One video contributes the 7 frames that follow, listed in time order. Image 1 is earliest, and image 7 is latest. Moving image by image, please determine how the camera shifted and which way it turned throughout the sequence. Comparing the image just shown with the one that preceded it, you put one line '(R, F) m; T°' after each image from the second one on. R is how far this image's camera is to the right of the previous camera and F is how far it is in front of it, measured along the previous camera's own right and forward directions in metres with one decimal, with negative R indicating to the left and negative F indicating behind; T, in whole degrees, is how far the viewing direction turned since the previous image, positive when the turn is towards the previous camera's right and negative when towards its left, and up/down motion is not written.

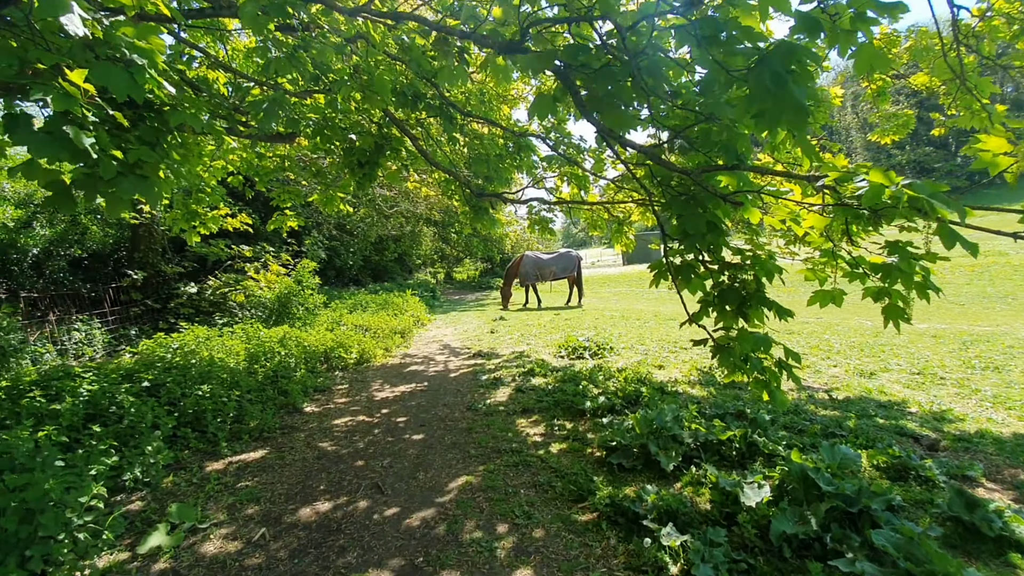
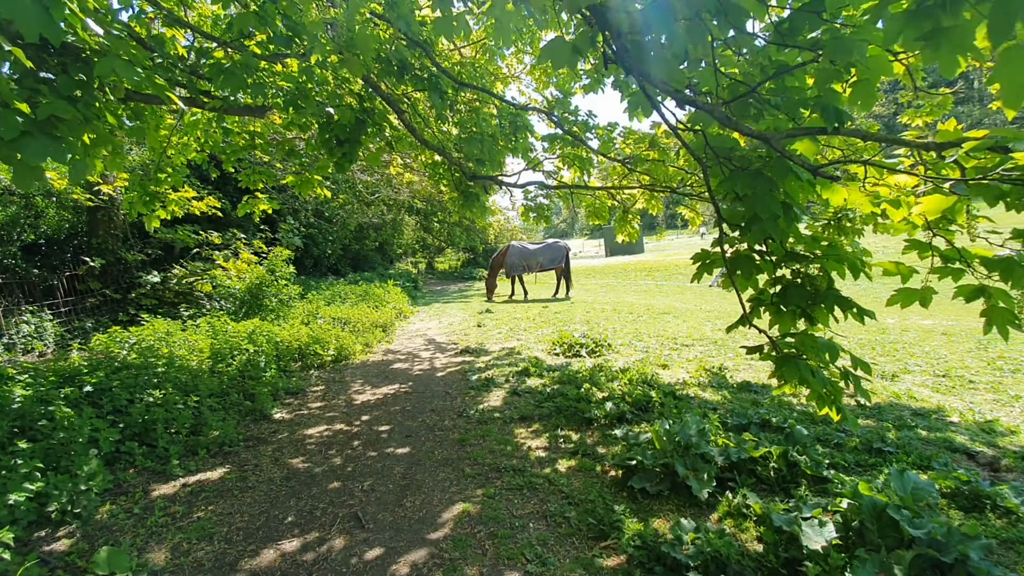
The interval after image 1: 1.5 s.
(-0.1, +0.5) m; +2°
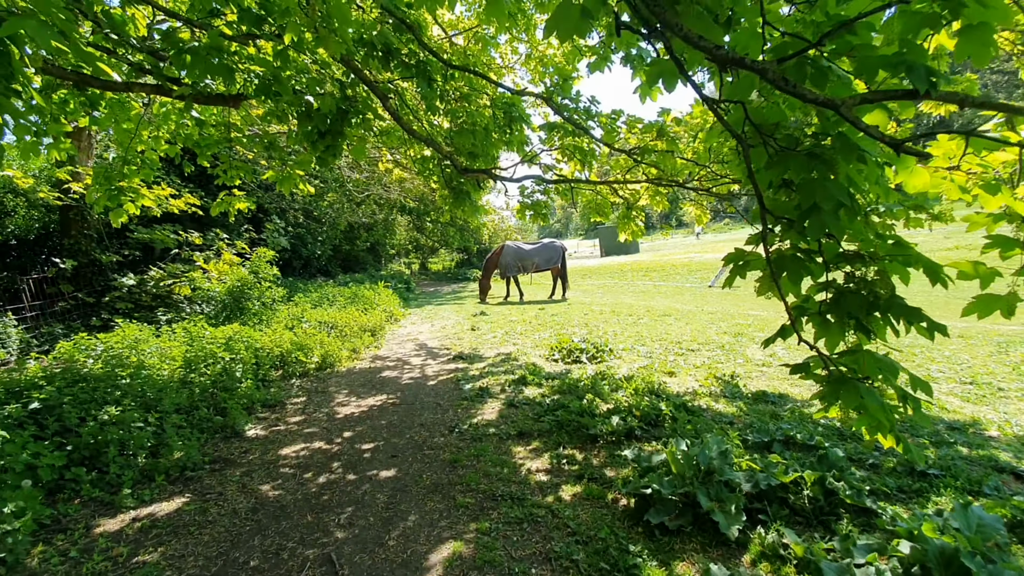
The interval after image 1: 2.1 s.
(0.0, +0.4) m; +1°
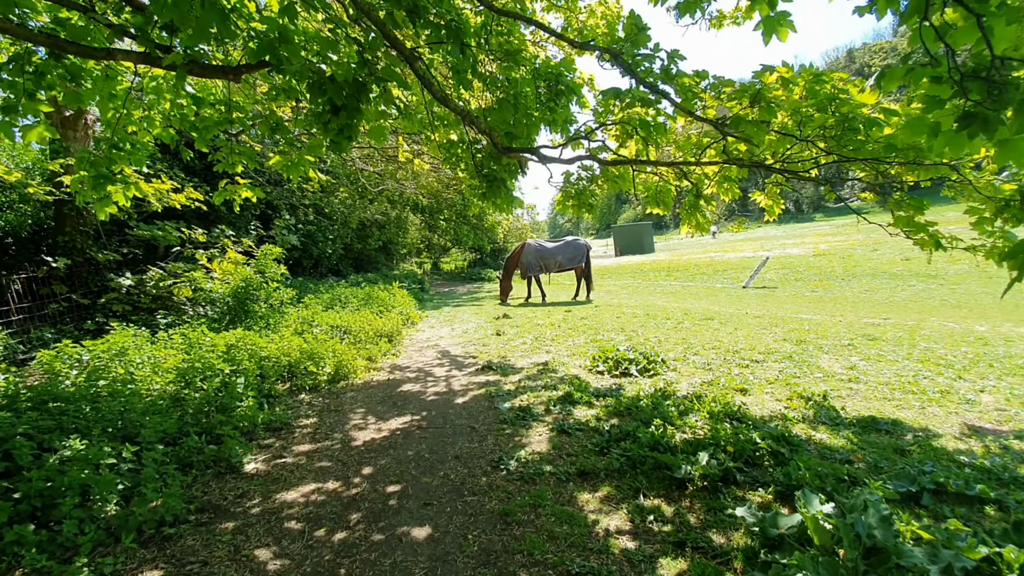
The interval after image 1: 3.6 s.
(-0.3, +0.8) m; -1°
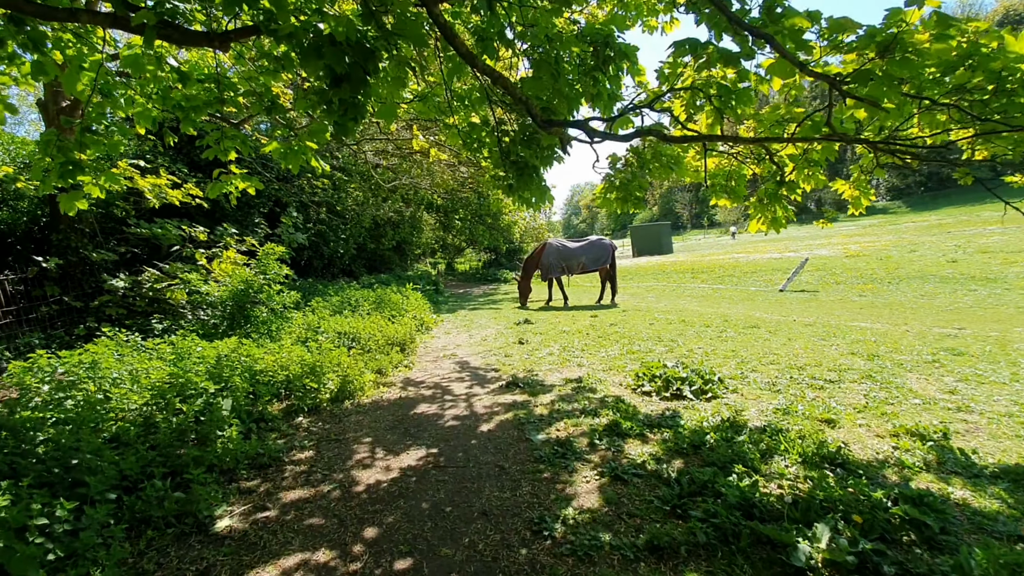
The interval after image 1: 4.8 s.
(-0.2, +0.8) m; -2°
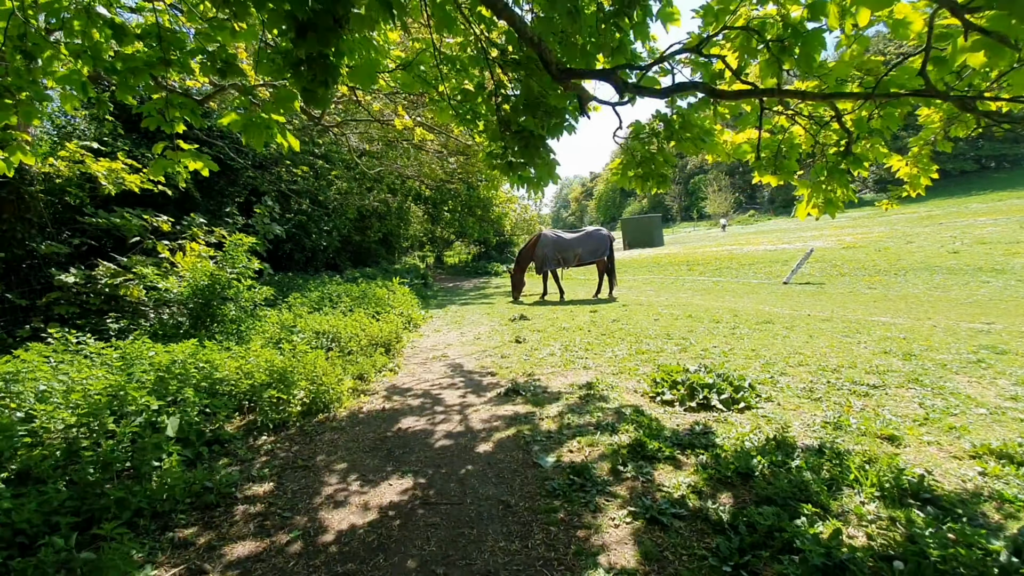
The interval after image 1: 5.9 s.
(-0.1, +0.6) m; +1°
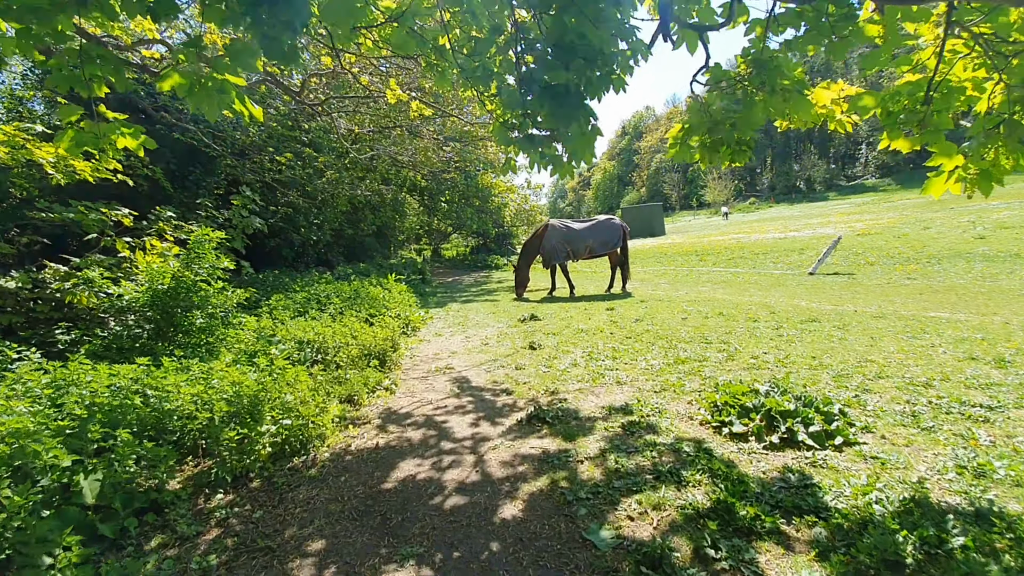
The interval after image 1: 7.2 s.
(-0.2, +0.9) m; 0°
